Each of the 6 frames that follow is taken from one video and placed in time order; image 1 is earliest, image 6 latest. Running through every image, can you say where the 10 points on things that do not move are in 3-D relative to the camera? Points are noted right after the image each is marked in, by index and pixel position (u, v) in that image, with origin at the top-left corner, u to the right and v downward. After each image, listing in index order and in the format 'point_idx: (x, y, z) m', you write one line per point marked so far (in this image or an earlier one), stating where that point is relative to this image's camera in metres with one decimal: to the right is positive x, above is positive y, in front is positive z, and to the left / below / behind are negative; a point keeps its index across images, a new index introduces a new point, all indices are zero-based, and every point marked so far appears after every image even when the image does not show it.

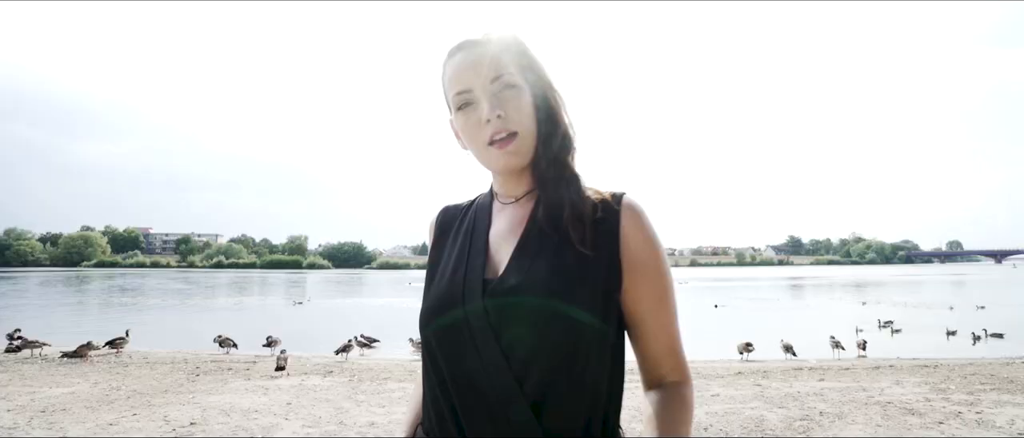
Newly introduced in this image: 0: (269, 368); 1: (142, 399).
0: (-5.4, -3.3, +12.3) m
1: (-6.1, -2.9, +9.0) m
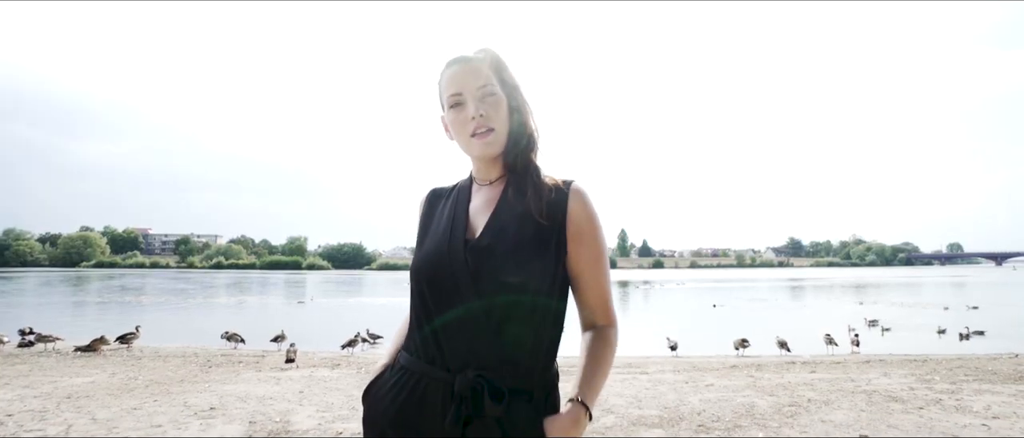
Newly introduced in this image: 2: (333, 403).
0: (-5.4, -3.3, +12.7) m
1: (-6.0, -2.9, +9.4) m
2: (-2.7, -2.8, +8.3) m
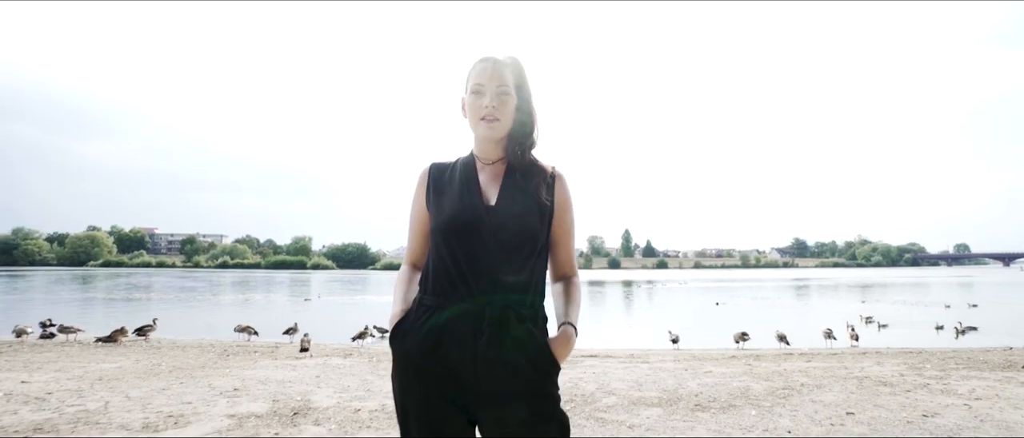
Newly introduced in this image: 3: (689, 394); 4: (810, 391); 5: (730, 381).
0: (-5.2, -3.1, +13.1) m
1: (-5.9, -2.8, +9.9) m
2: (-2.6, -2.7, +8.8) m
3: (+2.6, -2.6, +8.2) m
4: (+4.5, -2.6, +8.3) m
5: (+3.6, -2.7, +9.1) m
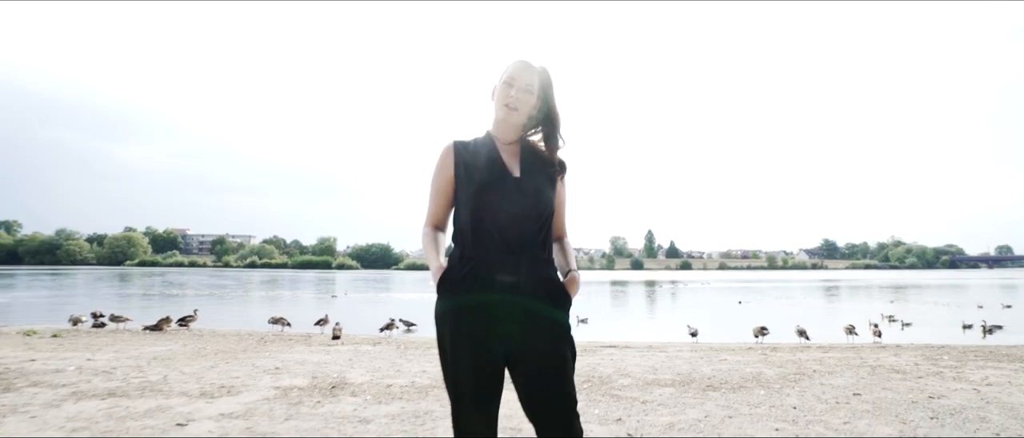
0: (-4.7, -3.0, +13.8) m
1: (-5.5, -2.6, +10.6) m
2: (-2.2, -2.5, +9.4) m
3: (+2.9, -2.4, +8.6) m
4: (+4.8, -2.5, +8.6) m
5: (+3.9, -2.5, +9.4) m
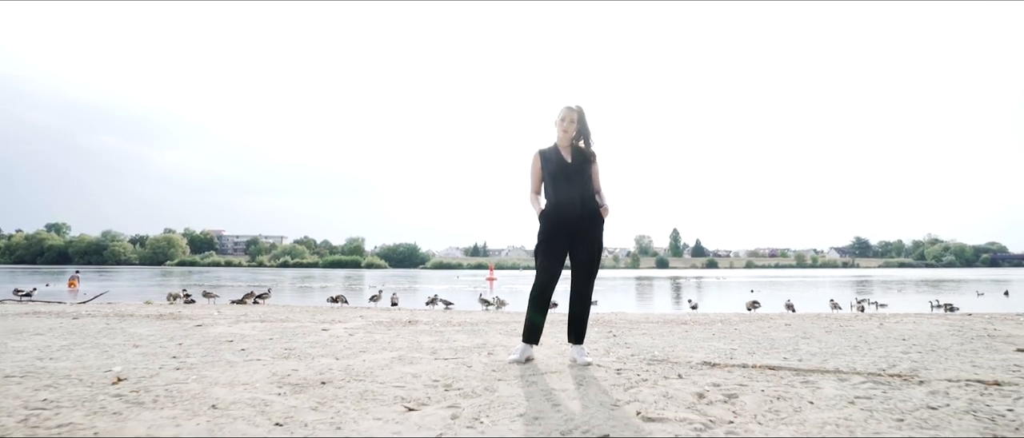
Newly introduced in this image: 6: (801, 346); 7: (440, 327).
0: (-3.9, -2.7, +16.9) m
1: (-4.9, -2.3, +13.7) m
2: (-1.7, -2.2, +12.3) m
3: (+3.5, -2.1, +11.3) m
4: (+5.3, -2.1, +11.3) m
5: (+4.5, -2.2, +12.1) m
6: (+3.6, -1.6, +6.9) m
7: (-1.2, -1.8, +9.4) m
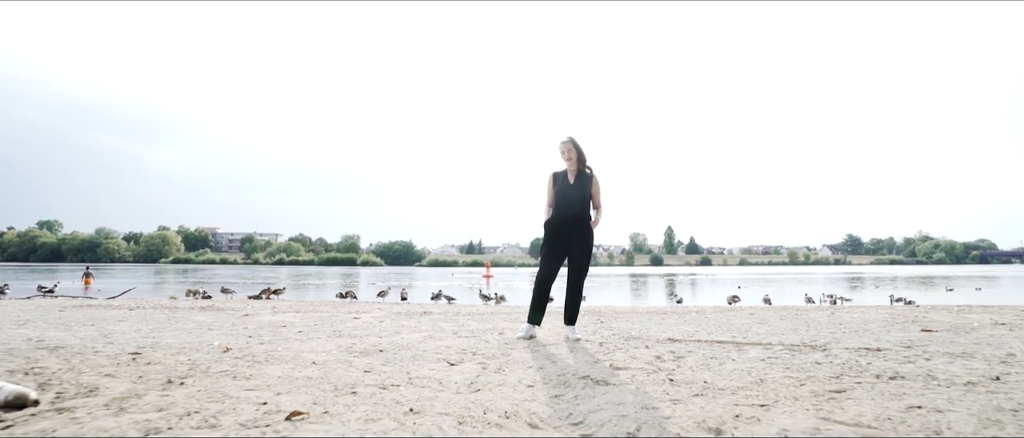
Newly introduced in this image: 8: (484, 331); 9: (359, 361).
0: (-4.0, -2.7, +18.4) m
1: (-4.9, -2.4, +15.2) m
2: (-1.6, -2.3, +13.8) m
3: (+3.5, -2.1, +12.8) m
4: (+5.4, -2.2, +12.8) m
5: (+4.5, -2.2, +13.6) m
6: (+3.7, -1.7, +8.4) m
7: (-1.2, -1.9, +10.9) m
8: (-0.4, -1.6, +7.9) m
9: (-1.4, -1.3, +5.2) m
